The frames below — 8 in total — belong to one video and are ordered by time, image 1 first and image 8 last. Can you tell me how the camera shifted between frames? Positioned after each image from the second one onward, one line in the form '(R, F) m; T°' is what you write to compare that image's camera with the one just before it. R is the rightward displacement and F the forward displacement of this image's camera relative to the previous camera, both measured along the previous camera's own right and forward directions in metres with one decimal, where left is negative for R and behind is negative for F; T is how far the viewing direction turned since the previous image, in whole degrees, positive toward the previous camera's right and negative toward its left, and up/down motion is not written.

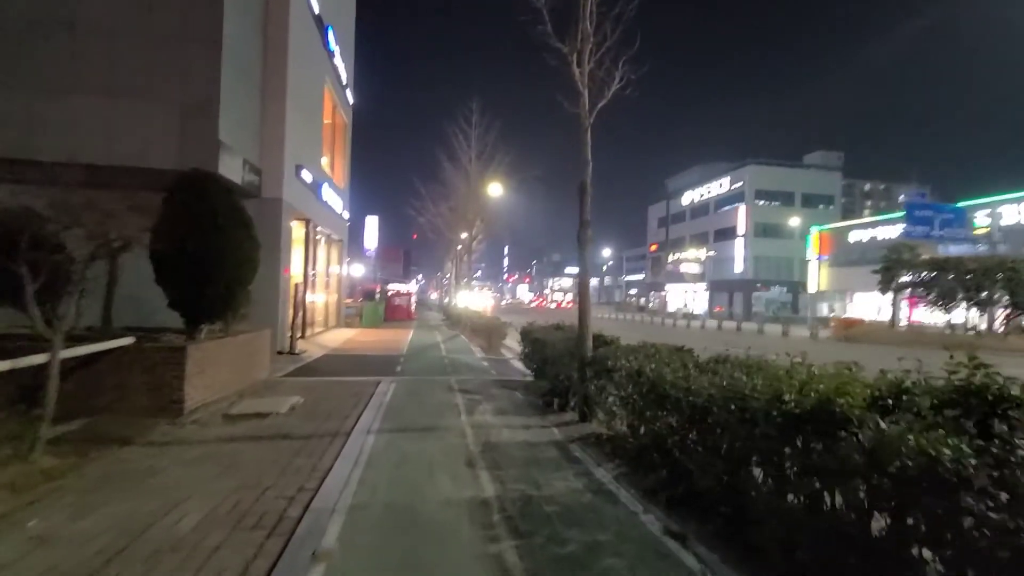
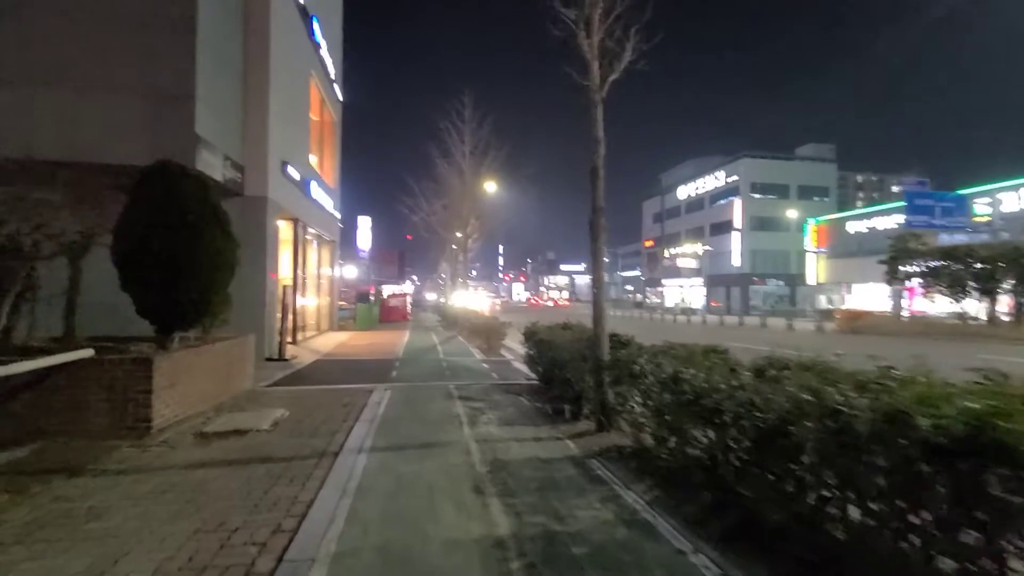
(-0.2, +1.1) m; +1°
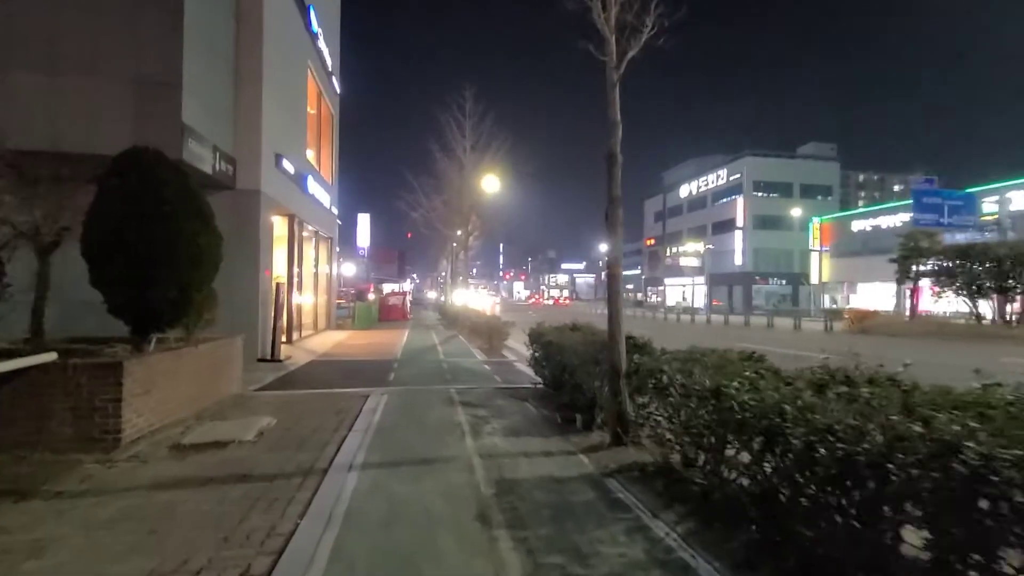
(-0.1, +0.9) m; 0°
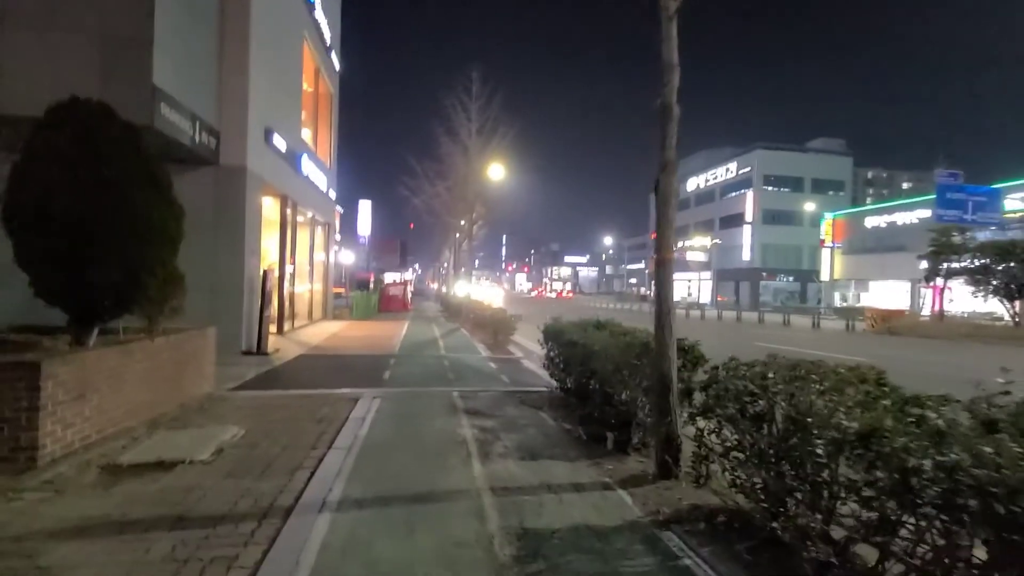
(-0.3, +1.8) m; 0°
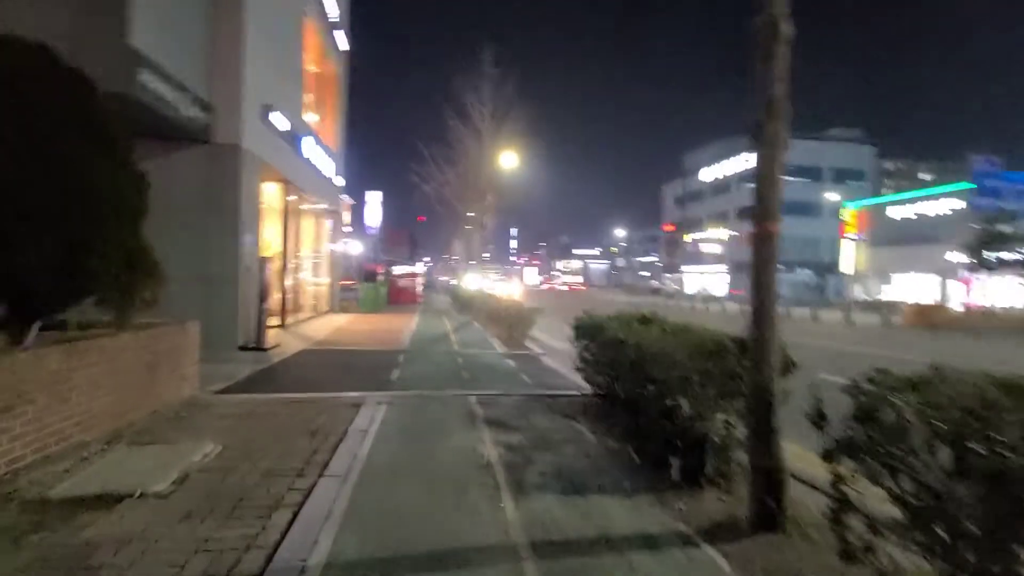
(-0.4, +1.7) m; -1°
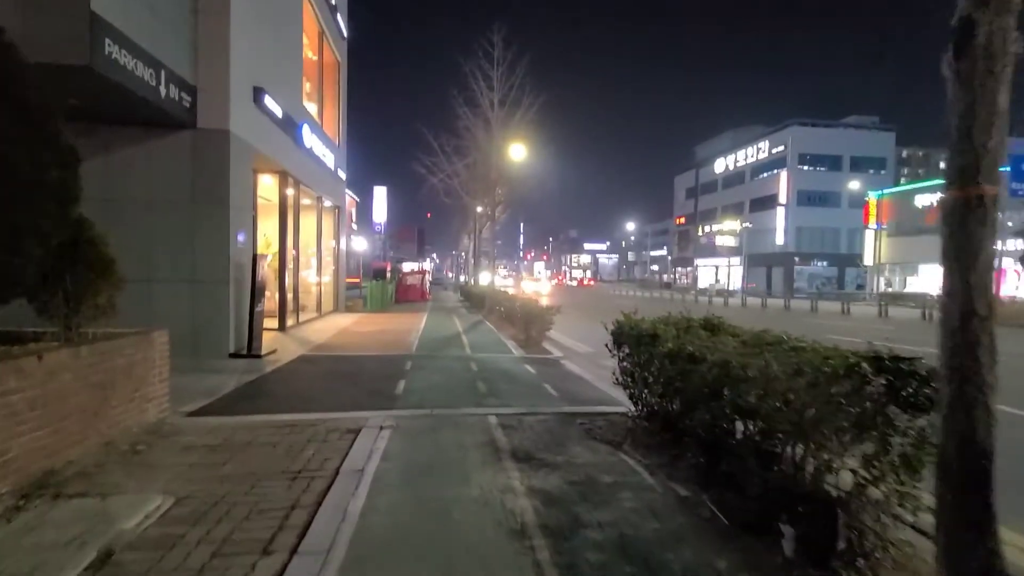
(-0.3, +1.8) m; -1°
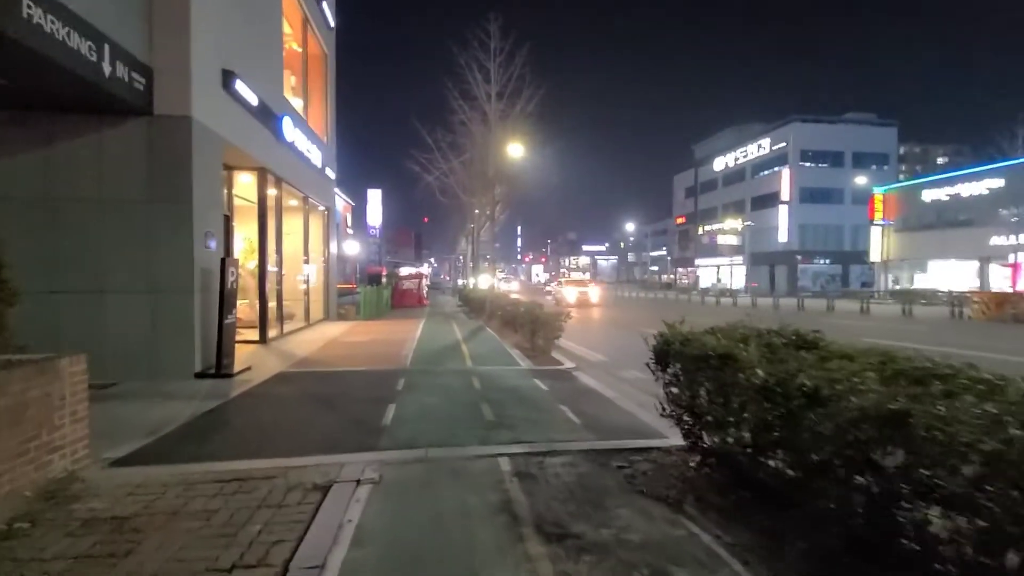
(-0.2, +2.0) m; 0°
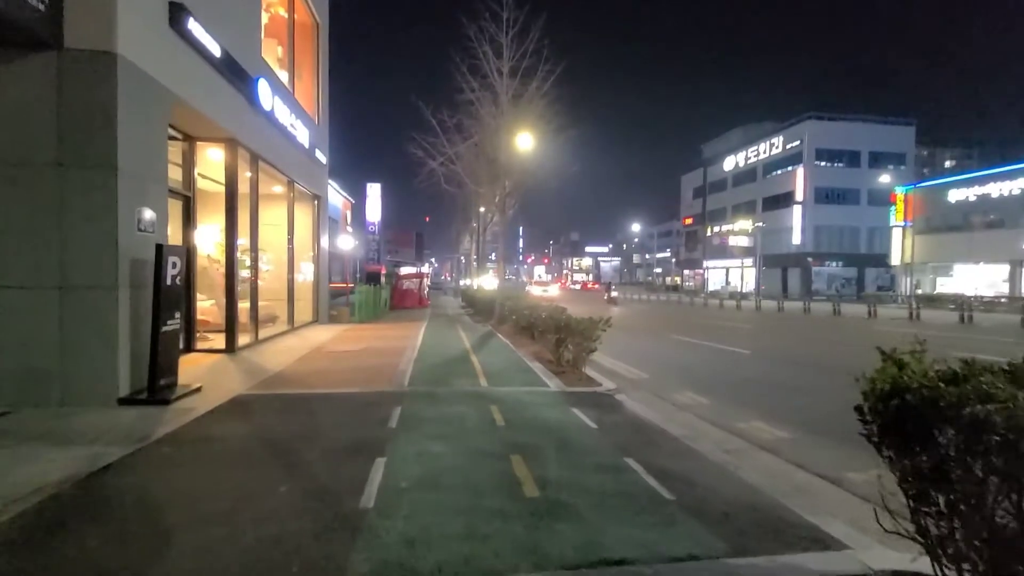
(-0.7, +3.6) m; 0°
